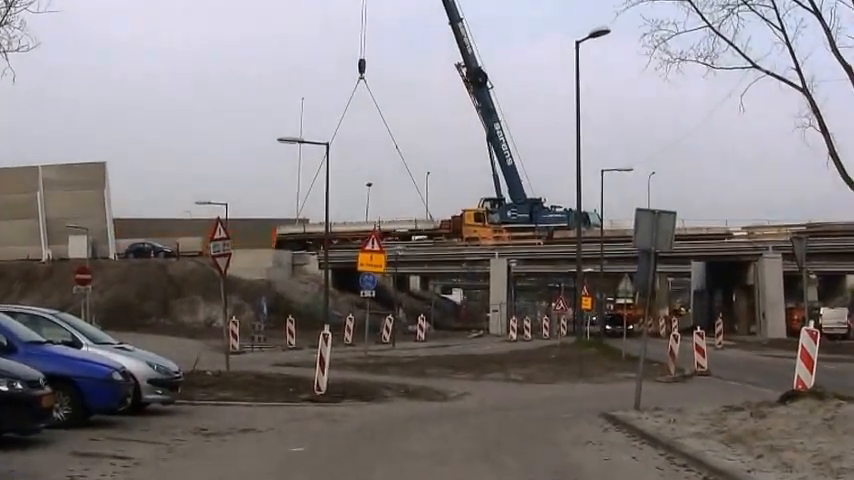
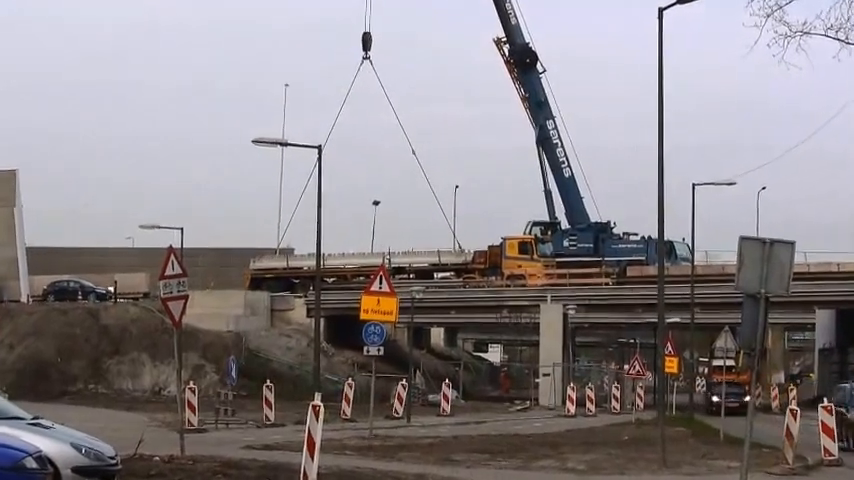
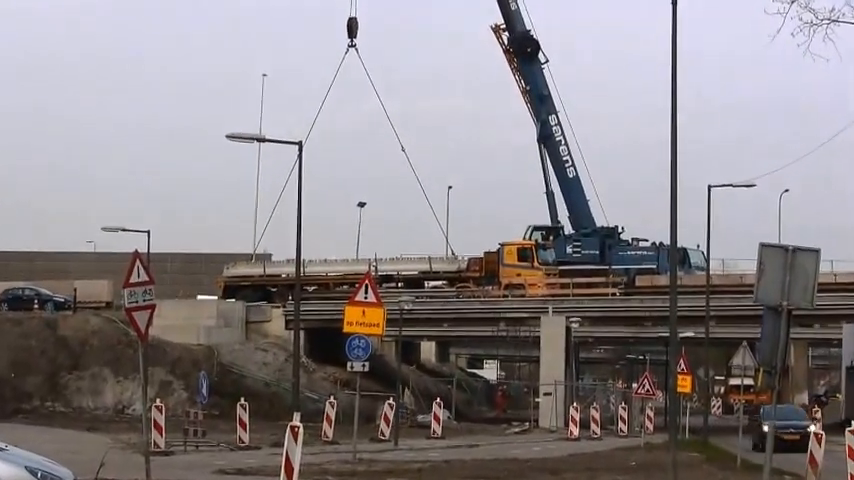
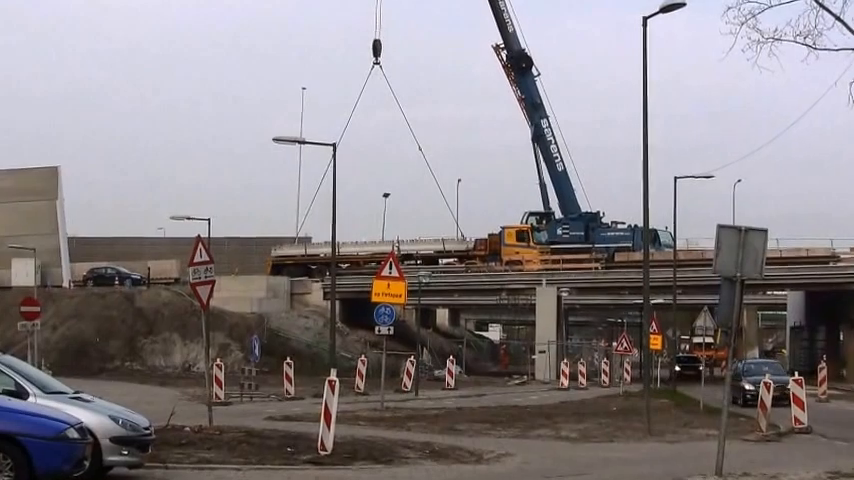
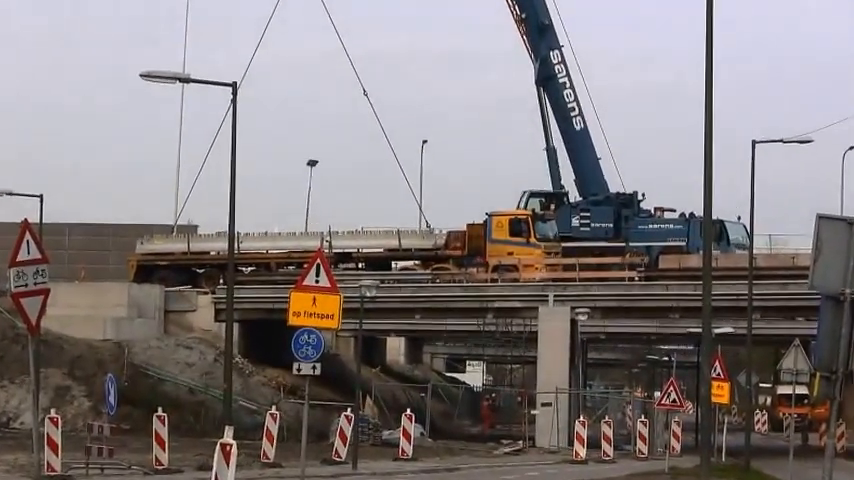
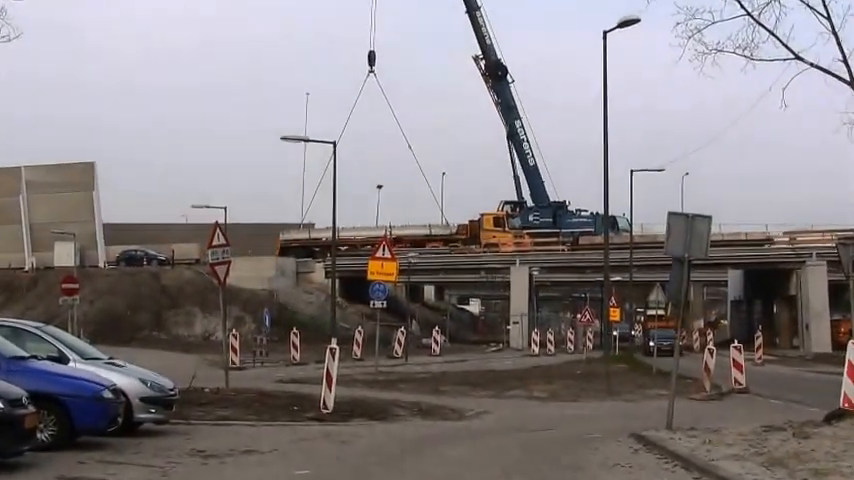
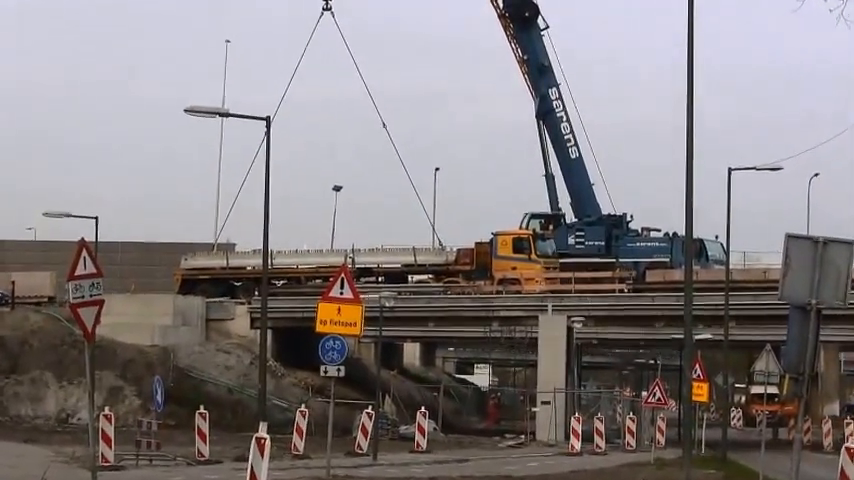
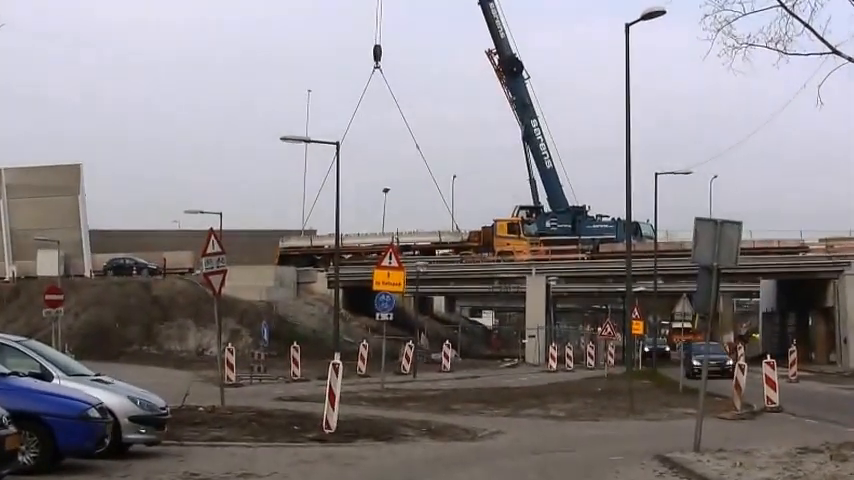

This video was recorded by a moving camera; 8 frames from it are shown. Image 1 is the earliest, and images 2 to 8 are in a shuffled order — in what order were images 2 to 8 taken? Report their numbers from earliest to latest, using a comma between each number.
6, 8, 4, 2, 3, 7, 5
